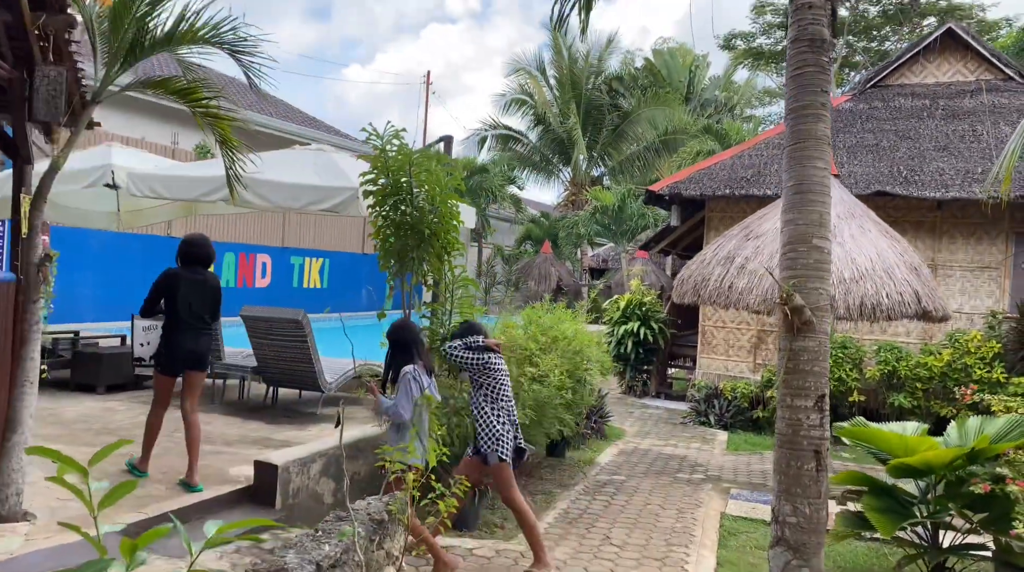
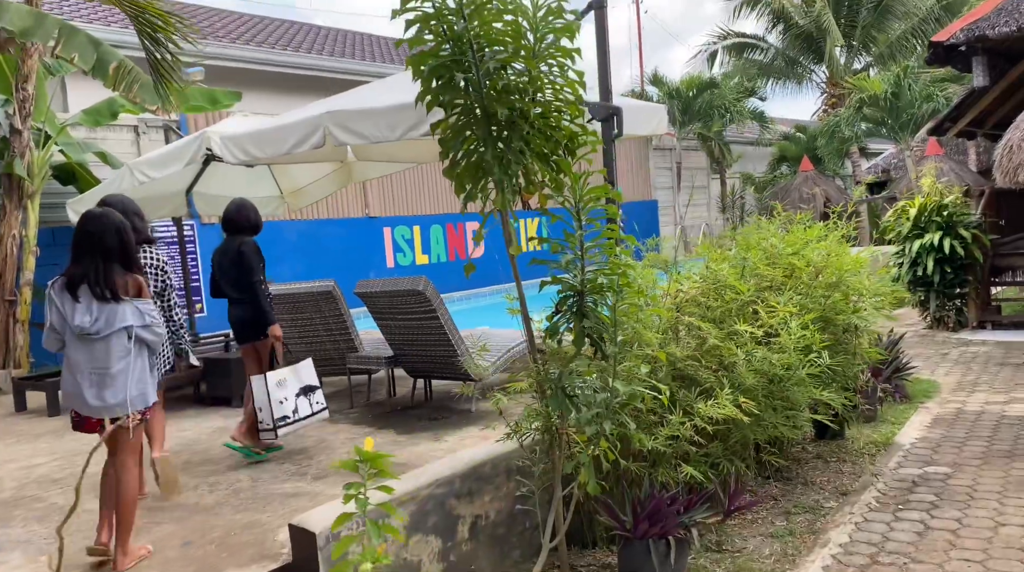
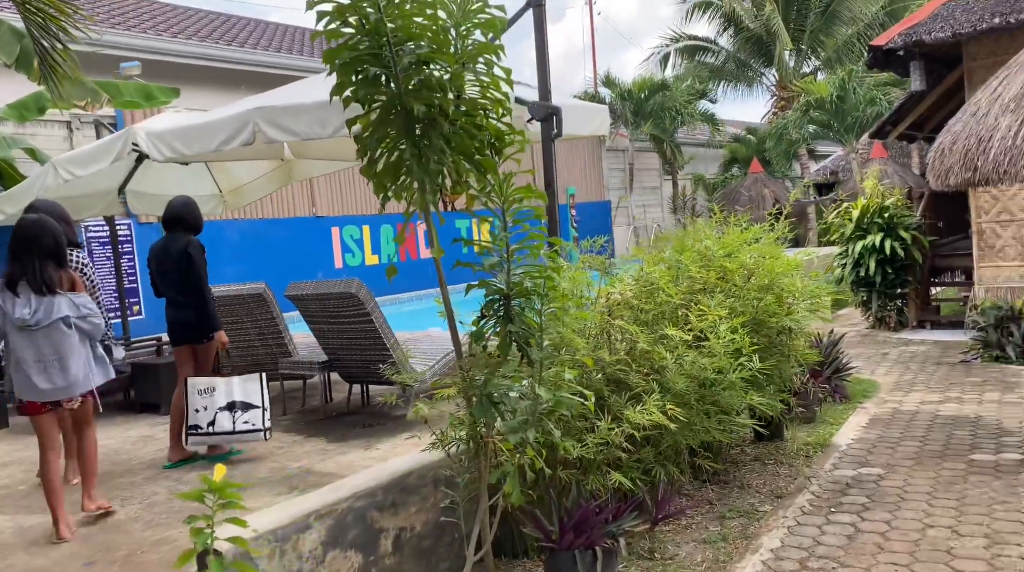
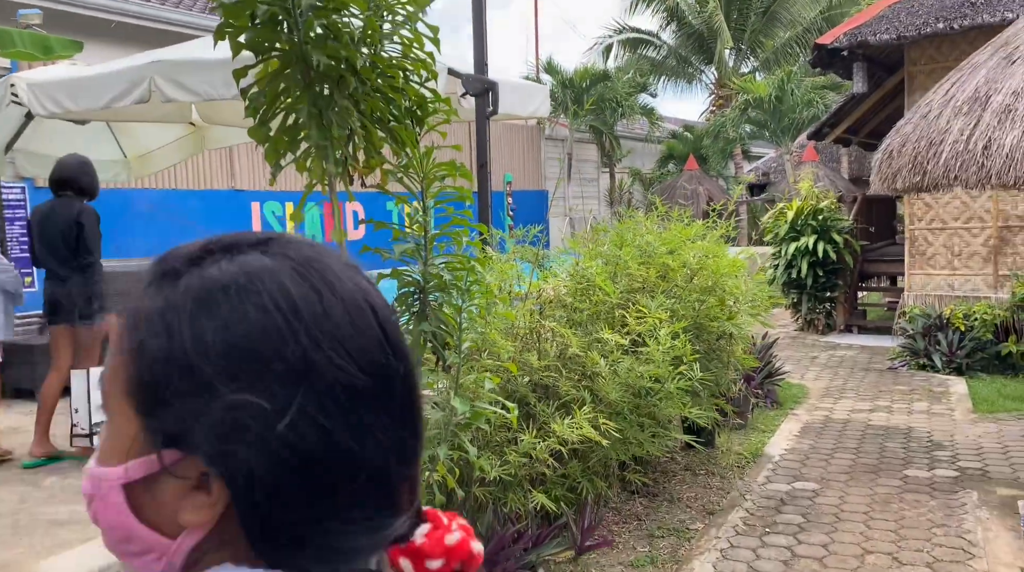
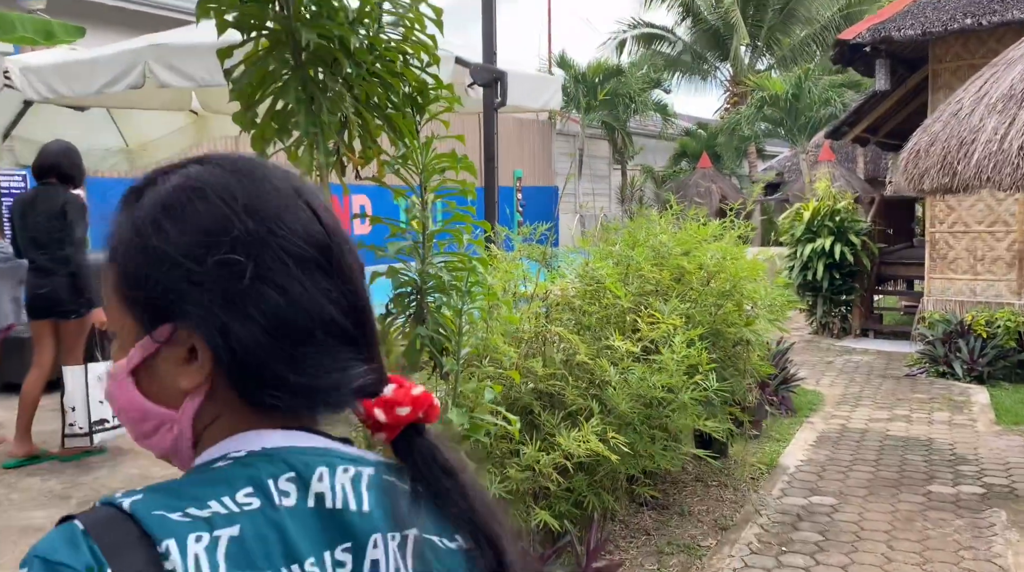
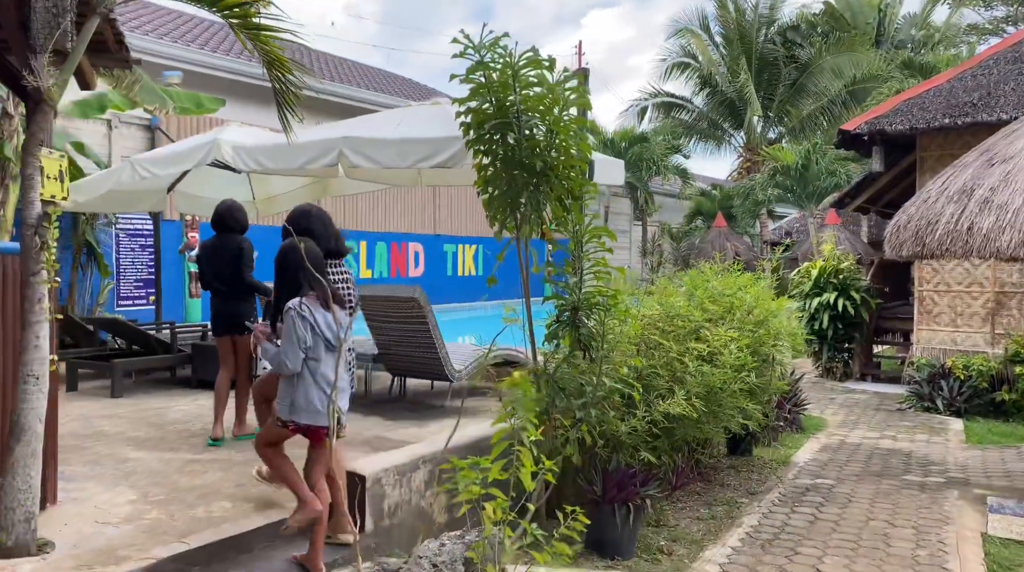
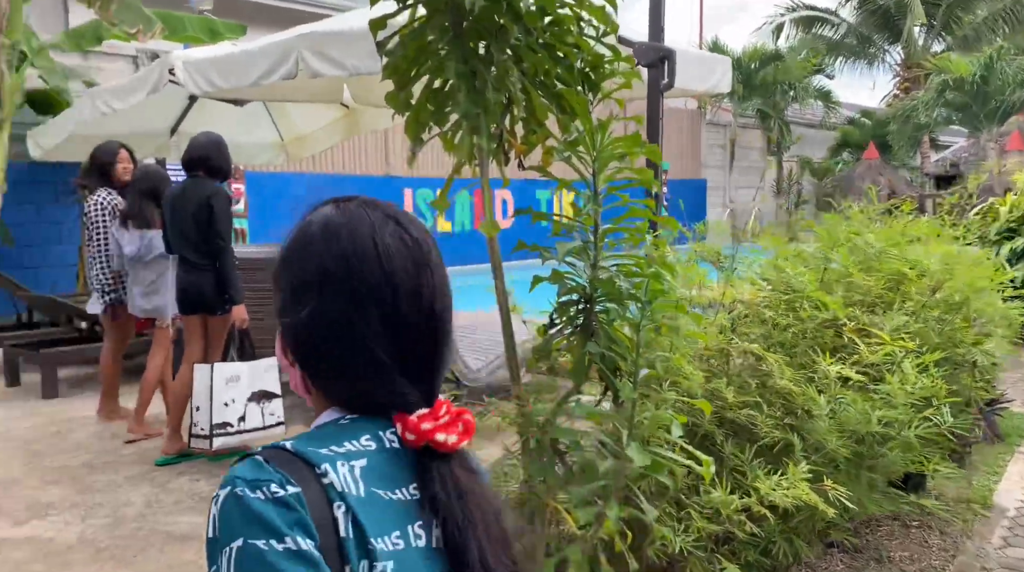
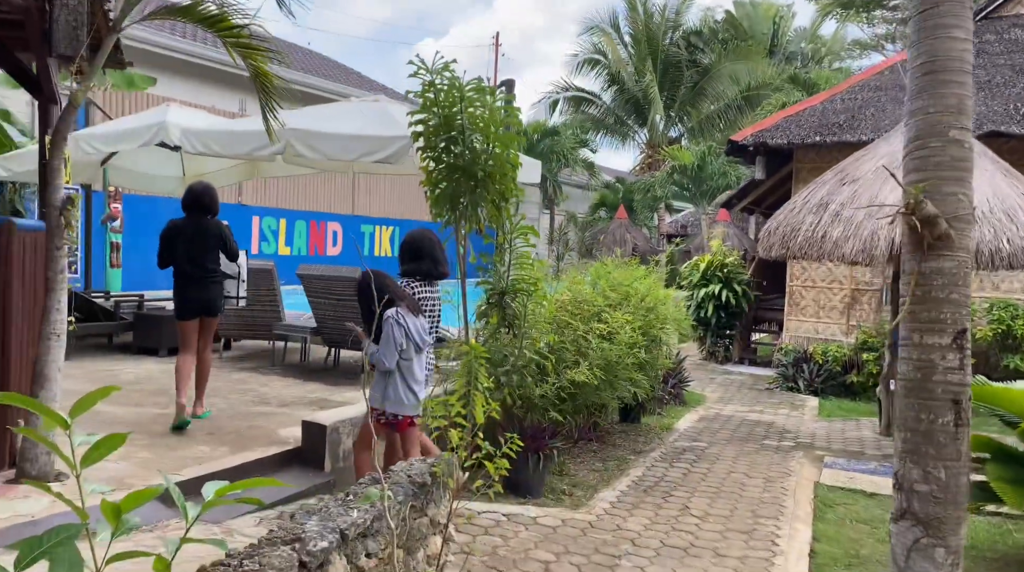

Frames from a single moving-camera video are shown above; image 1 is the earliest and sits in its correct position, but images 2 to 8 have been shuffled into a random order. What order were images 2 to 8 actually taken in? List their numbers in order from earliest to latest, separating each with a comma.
8, 6, 2, 3, 4, 5, 7
